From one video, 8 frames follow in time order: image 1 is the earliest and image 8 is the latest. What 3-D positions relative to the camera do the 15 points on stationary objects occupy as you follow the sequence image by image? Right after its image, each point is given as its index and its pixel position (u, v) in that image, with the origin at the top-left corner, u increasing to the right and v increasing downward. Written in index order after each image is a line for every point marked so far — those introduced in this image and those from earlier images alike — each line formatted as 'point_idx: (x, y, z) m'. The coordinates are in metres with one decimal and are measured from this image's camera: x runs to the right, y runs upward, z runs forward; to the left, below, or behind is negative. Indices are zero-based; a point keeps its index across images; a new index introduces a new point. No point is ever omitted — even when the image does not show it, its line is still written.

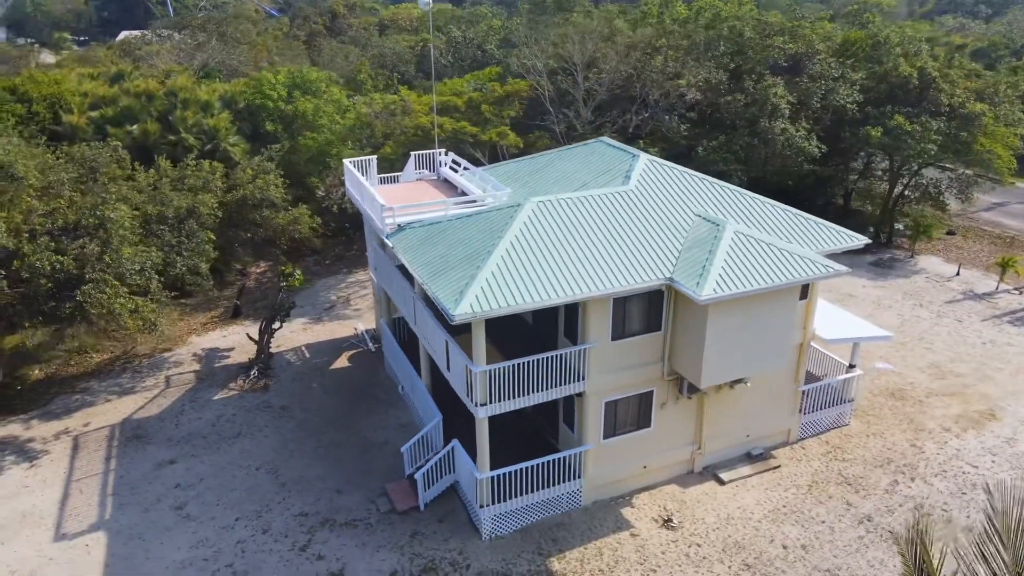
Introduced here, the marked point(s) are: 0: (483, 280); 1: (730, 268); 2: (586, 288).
0: (-0.6, +0.1, +14.6) m
1: (+4.4, +0.4, +15.2) m
2: (+1.5, 0.0, +14.9) m
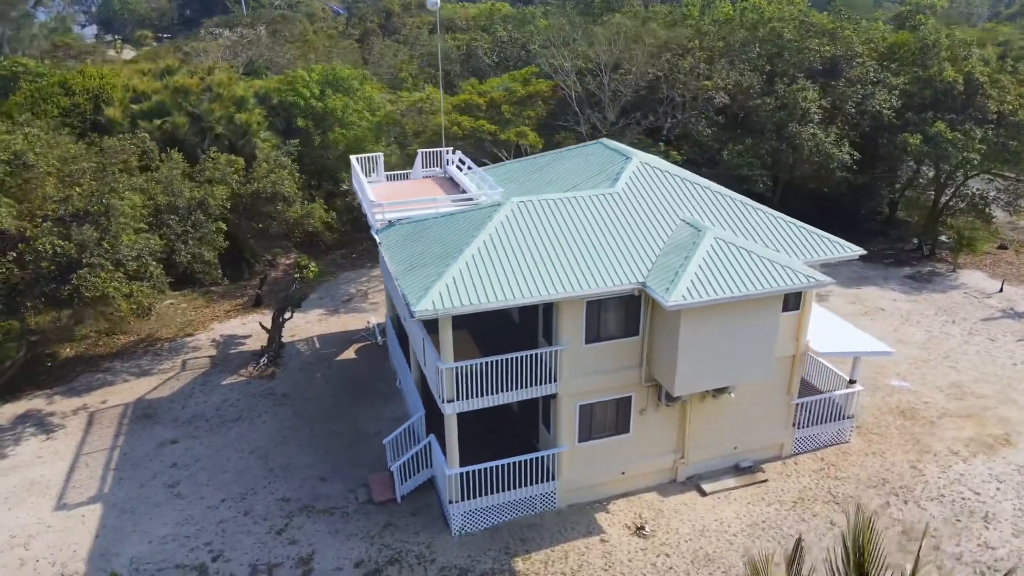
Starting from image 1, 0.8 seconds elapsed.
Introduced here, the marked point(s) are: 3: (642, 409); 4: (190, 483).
0: (-1.3, +0.2, +14.7) m
1: (+3.8, +0.3, +14.9) m
2: (+0.8, 0.0, +14.8) m
3: (+3.0, -2.8, +17.1) m
4: (-8.1, -4.9, +18.8) m
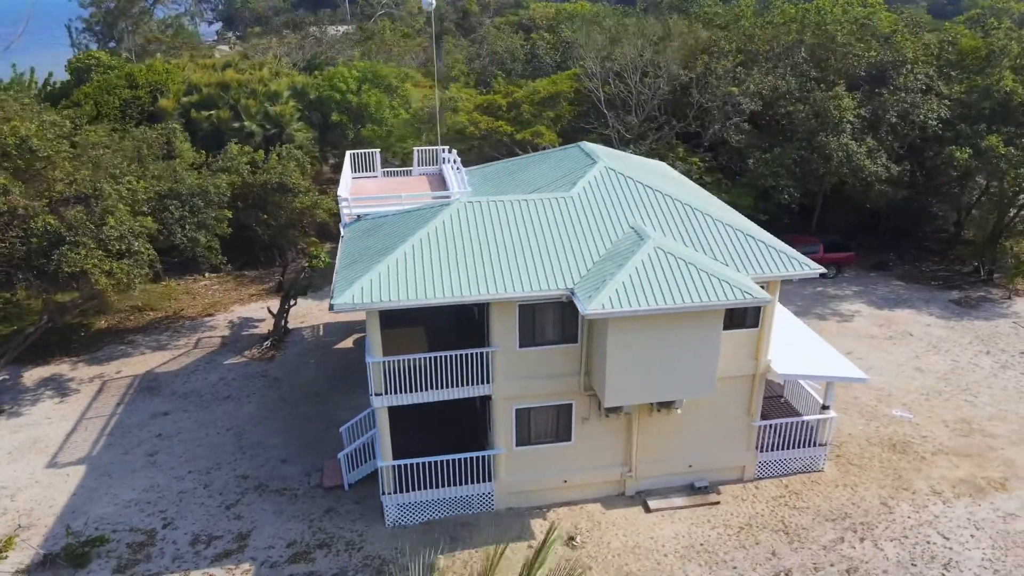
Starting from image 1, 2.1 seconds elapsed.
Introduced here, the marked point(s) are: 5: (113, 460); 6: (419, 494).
0: (-2.7, +0.3, +15.0) m
1: (+2.3, +0.1, +14.5) m
2: (-0.7, 0.0, +14.8) m
3: (+1.6, -2.9, +16.8) m
4: (-9.3, -4.4, +20.0) m
5: (-10.6, -4.5, +19.9) m
6: (-2.1, -4.7, +16.9) m
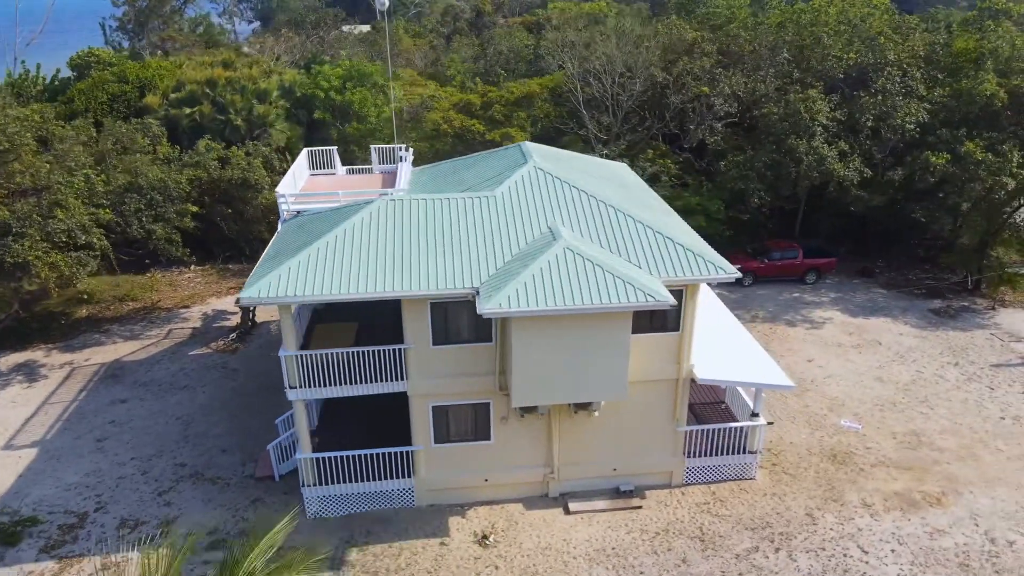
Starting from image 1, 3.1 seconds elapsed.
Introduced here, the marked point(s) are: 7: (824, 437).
0: (-4.6, +0.4, +15.3) m
1: (+0.4, +0.1, +14.5) m
2: (-2.5, 0.0, +15.0) m
3: (-0.2, -2.9, +16.8) m
4: (-10.9, -4.2, +20.6) m
5: (-12.3, -4.3, +20.5) m
6: (-4.0, -4.6, +17.1) m
7: (+8.3, -4.0, +19.9) m
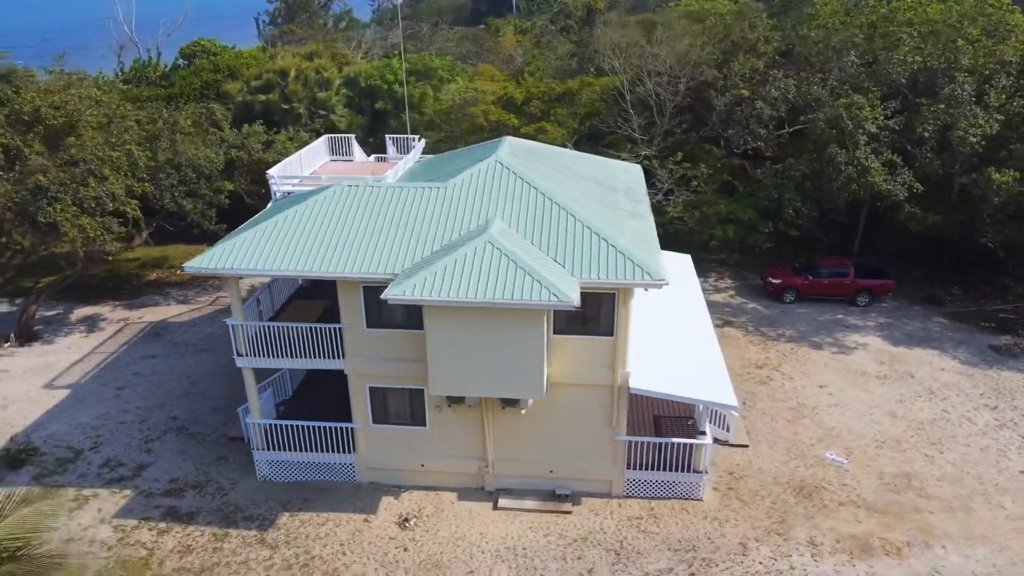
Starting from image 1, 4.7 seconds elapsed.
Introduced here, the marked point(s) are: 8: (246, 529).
0: (-6.0, +1.0, +16.3) m
1: (-1.3, +0.2, +14.6) m
2: (-4.1, +0.4, +15.7) m
3: (-1.7, -2.7, +17.0) m
4: (-11.6, -3.1, +22.8) m
5: (-12.9, -3.1, +23.0) m
6: (-5.5, -4.0, +18.1) m
7: (+7.1, -4.4, +18.5) m
8: (-6.0, -5.4, +16.8) m
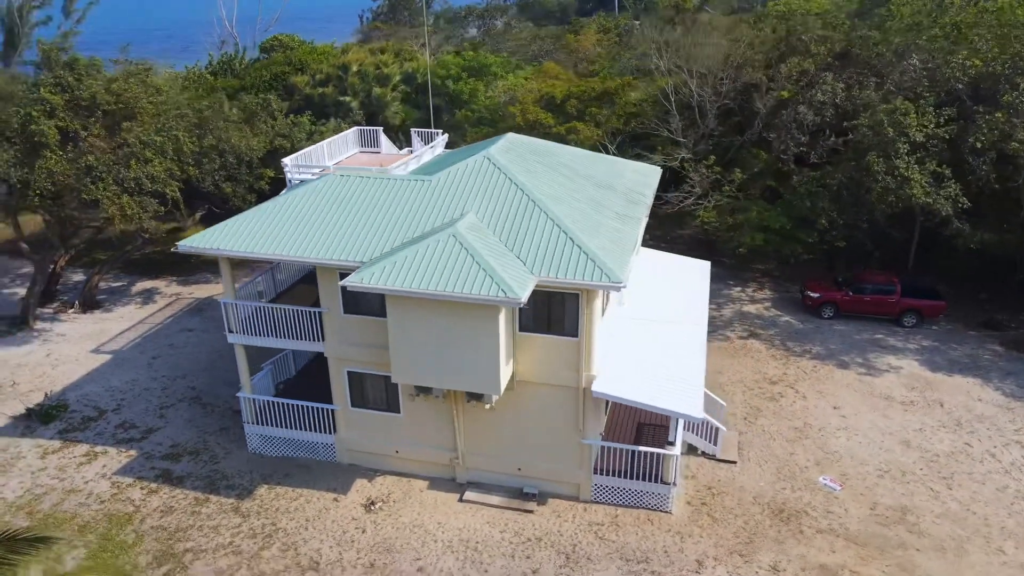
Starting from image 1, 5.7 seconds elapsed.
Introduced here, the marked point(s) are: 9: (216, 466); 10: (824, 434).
0: (-6.5, +1.4, +17.2) m
1: (-2.1, +0.4, +14.9) m
2: (-4.7, +0.8, +16.3) m
3: (-2.4, -2.5, +17.4) m
4: (-11.4, -2.3, +24.4) m
5: (-12.7, -2.2, +24.9) m
6: (-6.0, -3.6, +18.9) m
7: (+6.4, -4.7, +17.6) m
8: (-6.8, -4.9, +17.7) m
9: (-7.4, -4.5, +18.8) m
10: (+8.2, -3.8, +19.7) m
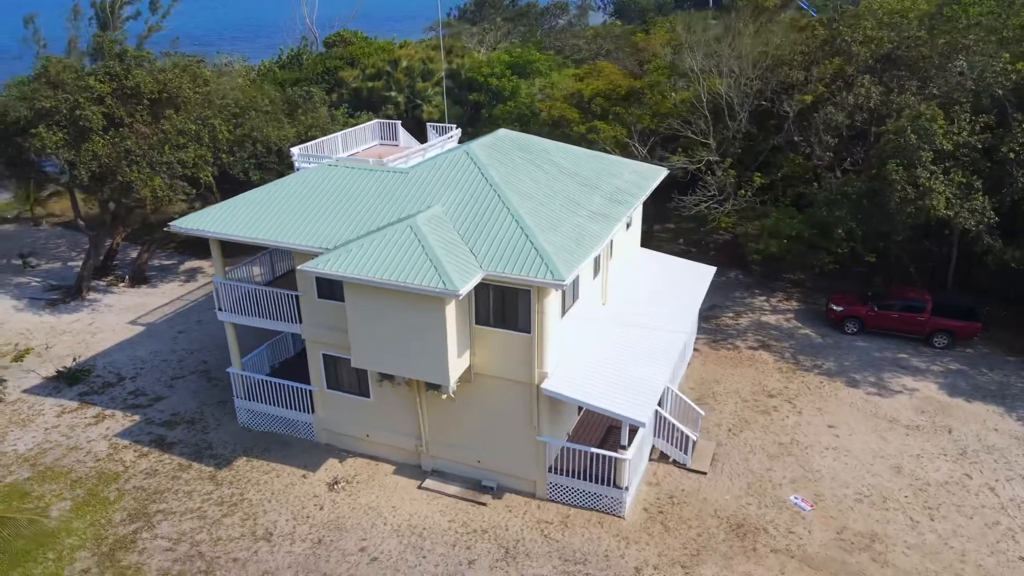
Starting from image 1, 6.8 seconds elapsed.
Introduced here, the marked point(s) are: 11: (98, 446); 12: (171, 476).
0: (-7.1, +1.9, +18.2) m
1: (-3.1, +0.7, +15.4) m
2: (-5.5, +1.2, +17.1) m
3: (-3.2, -2.2, +17.9) m
4: (-11.2, -1.6, +26.0) m
5: (-12.5, -1.4, +26.6) m
6: (-6.7, -3.1, +19.8) m
7: (+5.4, -4.9, +17.0) m
8: (-7.7, -4.4, +18.7) m
9: (-8.1, -3.9, +19.9) m
10: (+7.5, -4.1, +18.9) m
11: (-10.8, -4.1, +19.5) m
12: (-8.3, -4.6, +18.3) m
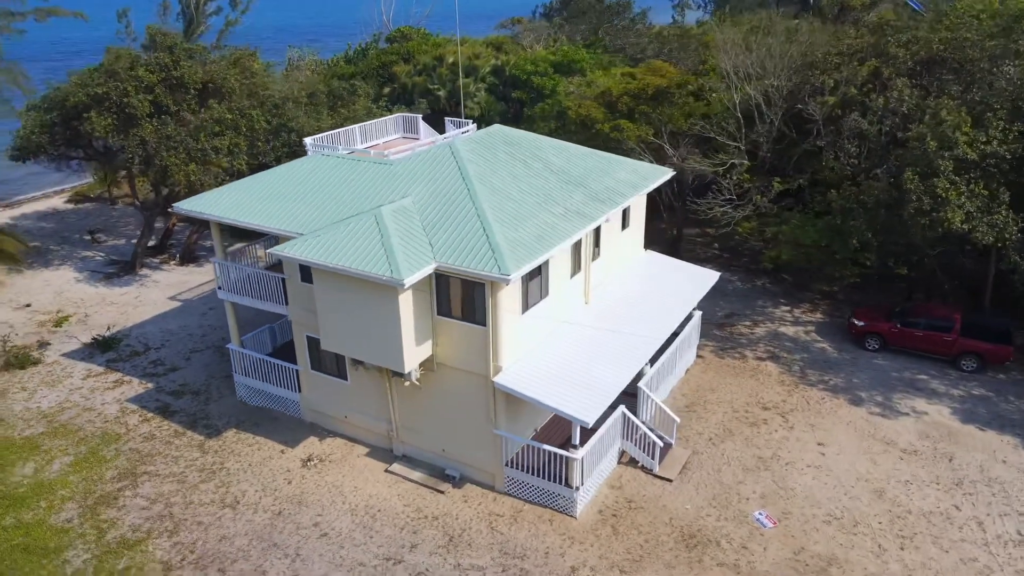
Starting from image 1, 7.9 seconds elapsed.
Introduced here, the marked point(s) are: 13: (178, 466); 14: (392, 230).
0: (-7.5, +2.4, +19.3) m
1: (-4.0, +1.0, +16.0) m
2: (-6.1, +1.6, +18.0) m
3: (-3.9, -1.9, +18.5) m
4: (-10.8, -0.8, +27.5) m
5: (-12.0, -0.6, +28.2) m
6: (-7.2, -2.6, +20.9) m
7: (+4.4, -5.1, +16.5) m
8: (-8.3, -3.9, +19.9) m
9: (-8.6, -3.4, +21.1) m
10: (+6.7, -4.4, +18.1) m
11: (-11.3, -3.4, +21.0) m
12: (-9.1, -4.0, +19.6) m
13: (-8.3, -4.4, +18.6) m
14: (-2.5, +1.2, +15.8) m
